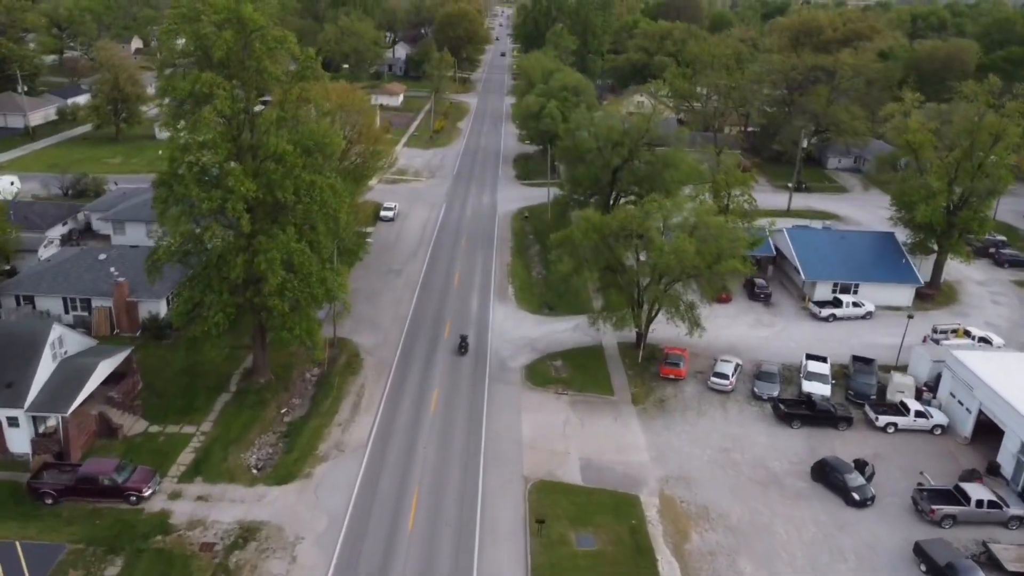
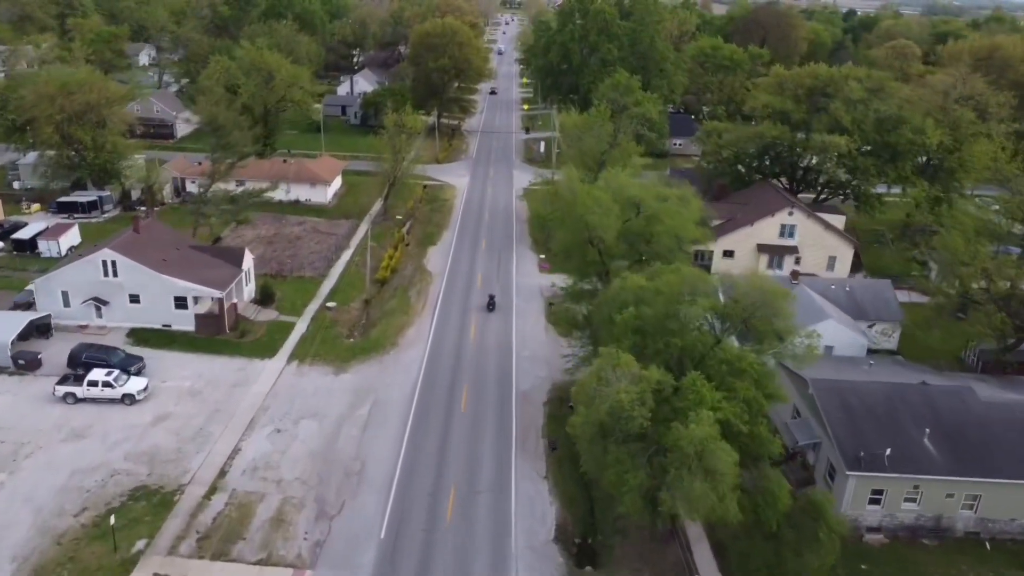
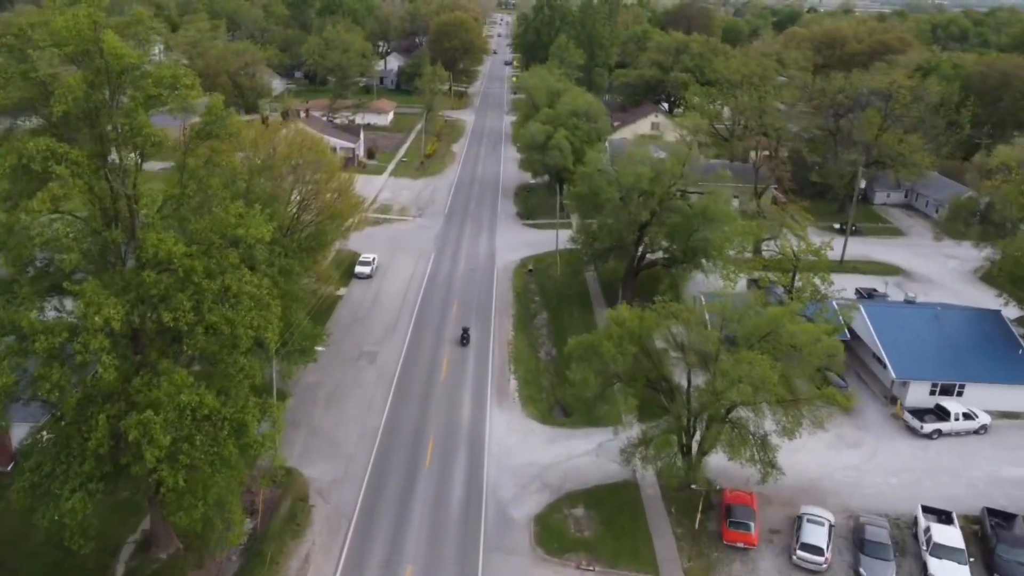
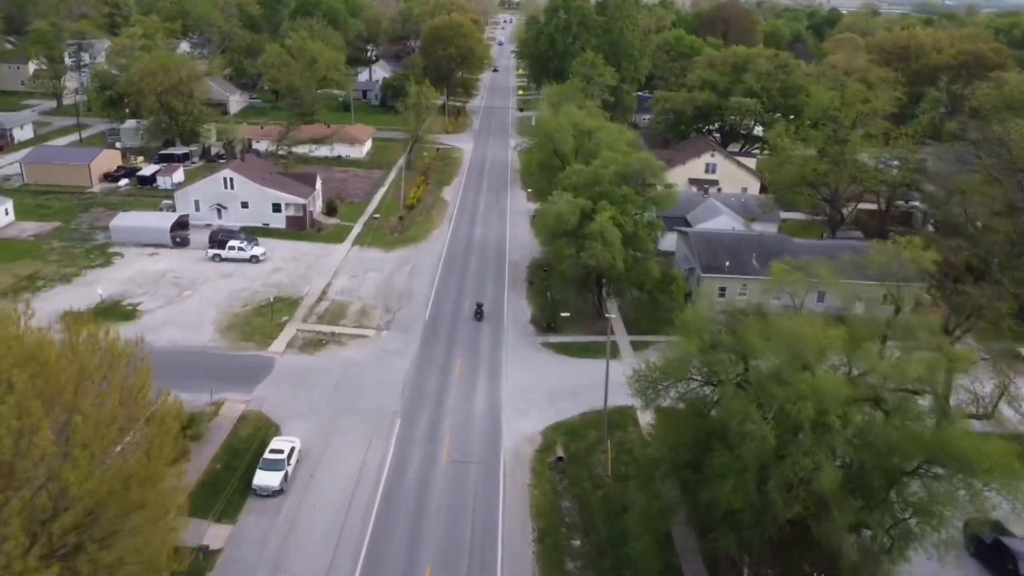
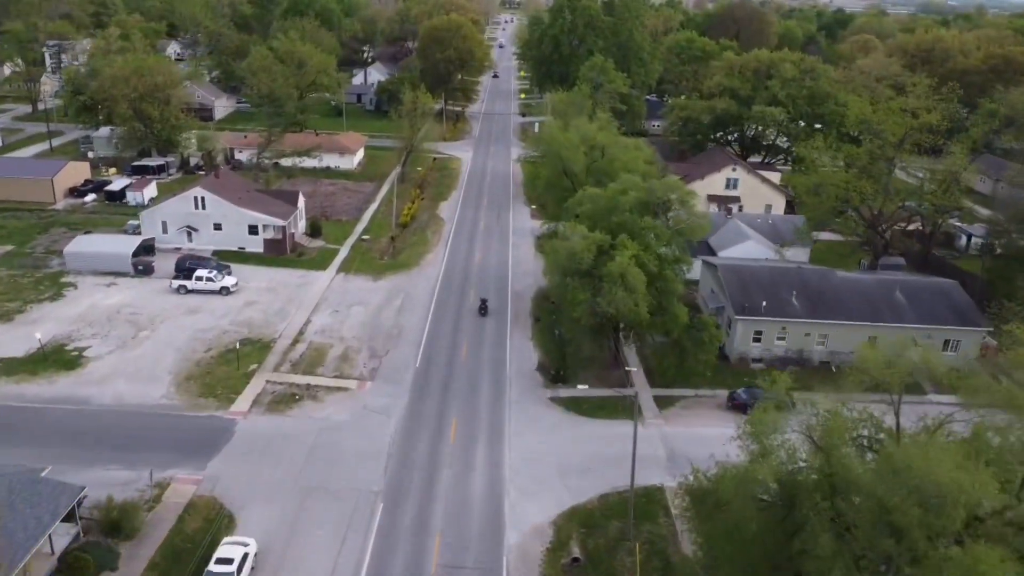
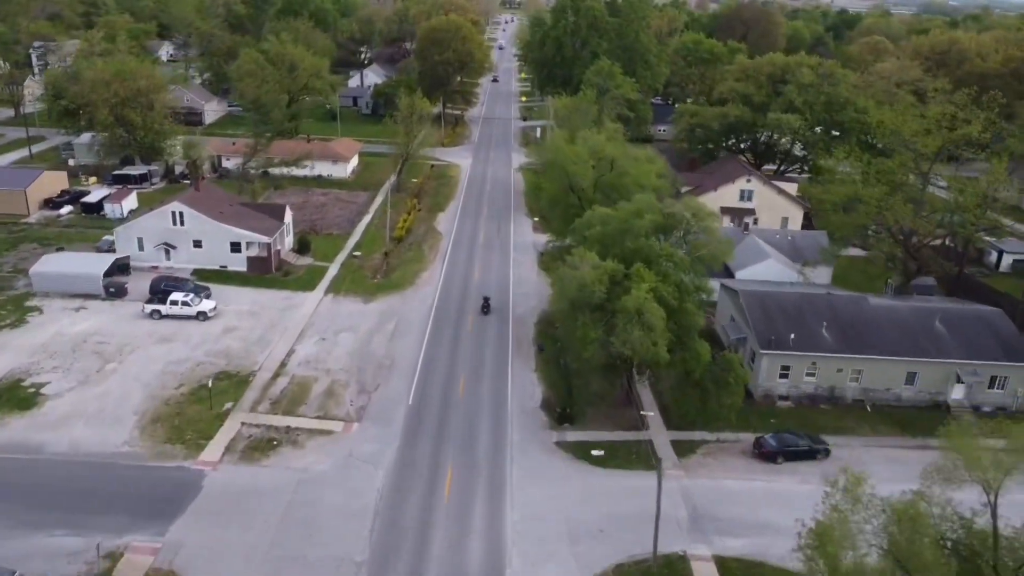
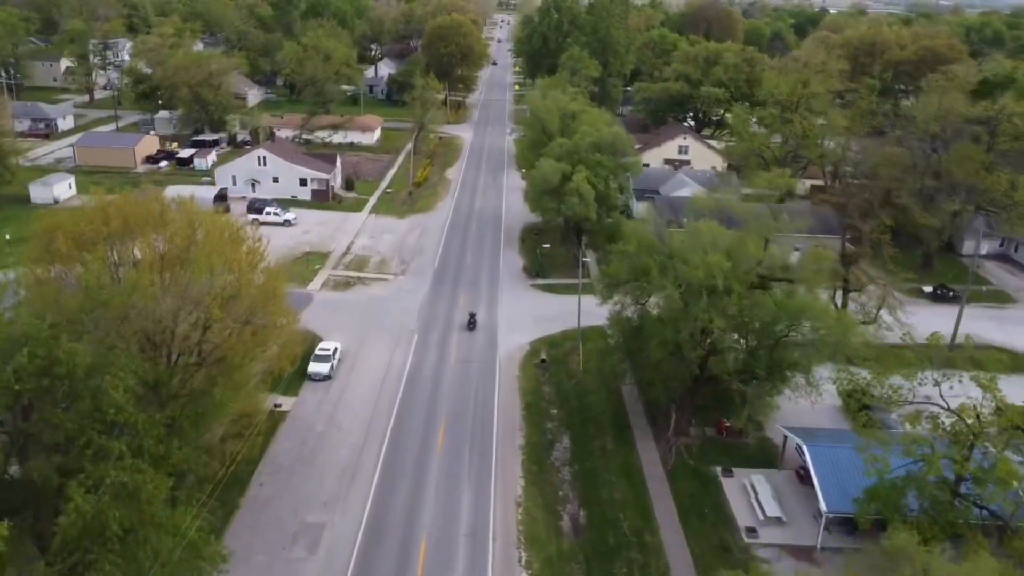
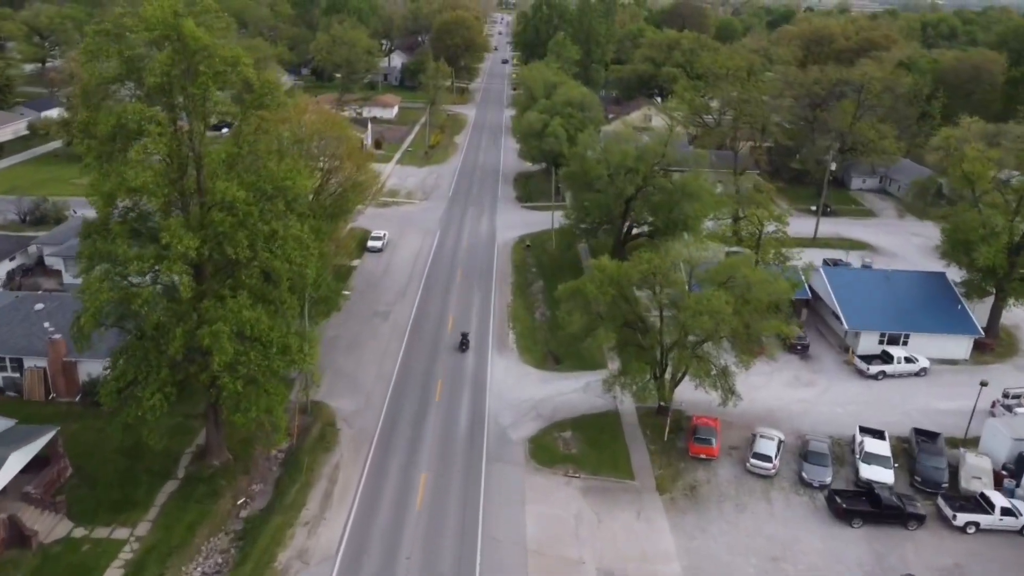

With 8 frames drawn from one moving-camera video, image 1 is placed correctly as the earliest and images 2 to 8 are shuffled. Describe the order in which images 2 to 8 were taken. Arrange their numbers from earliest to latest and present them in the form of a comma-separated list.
8, 3, 7, 4, 5, 6, 2
